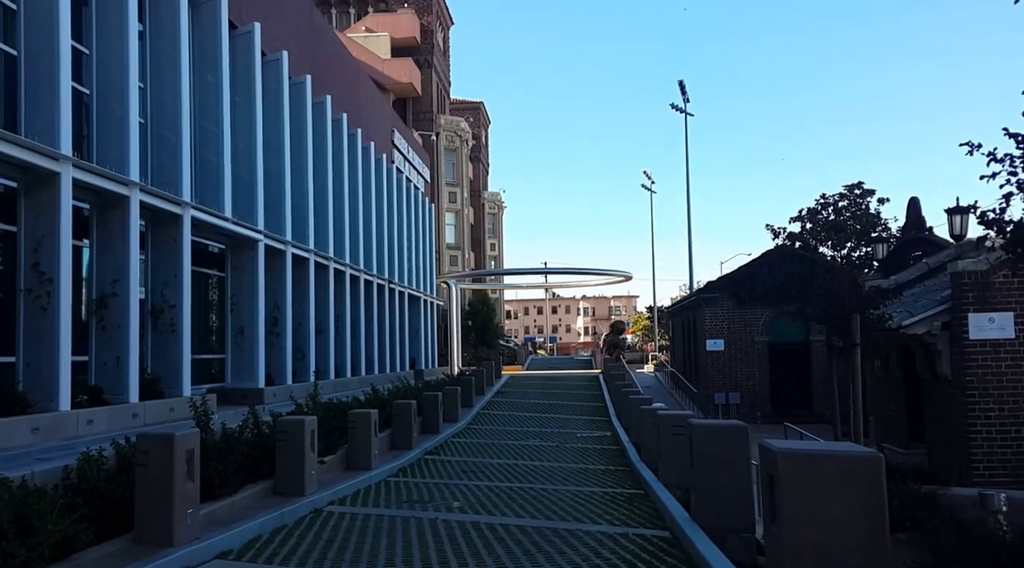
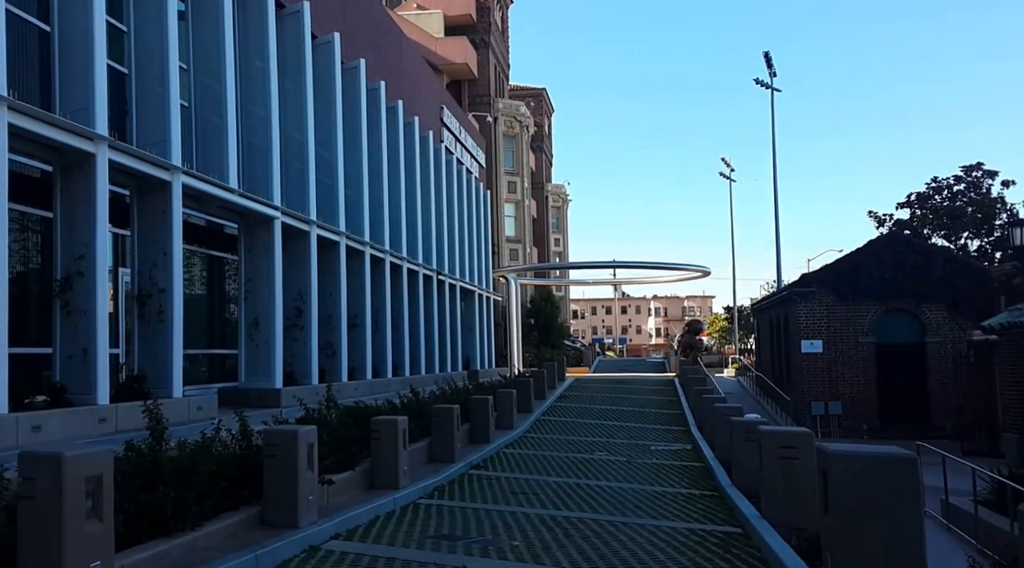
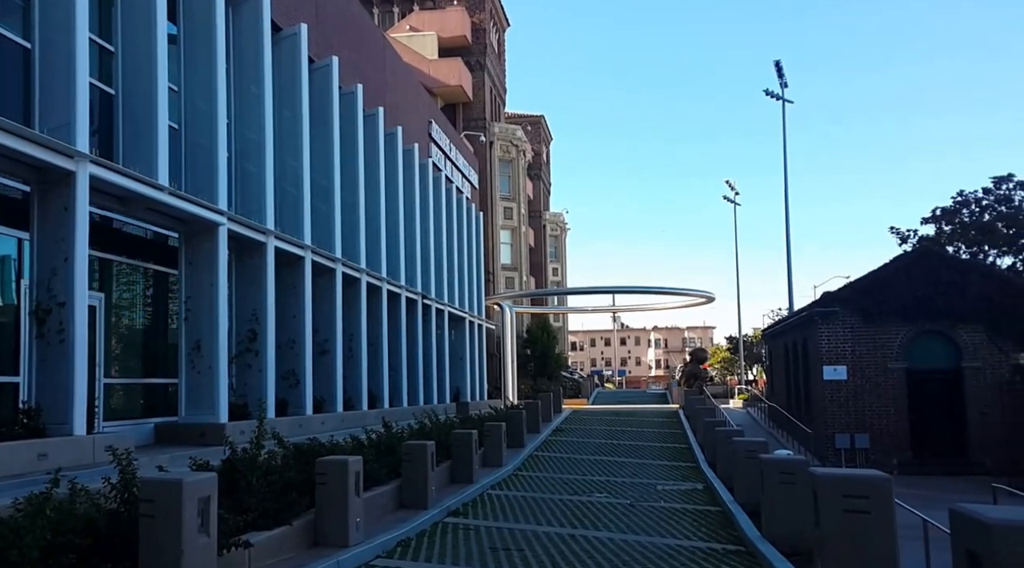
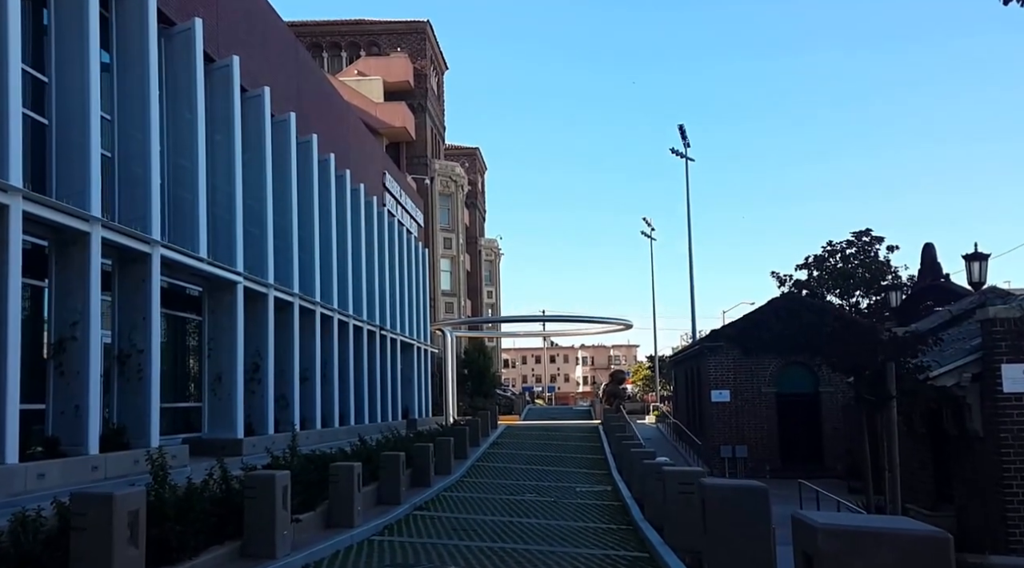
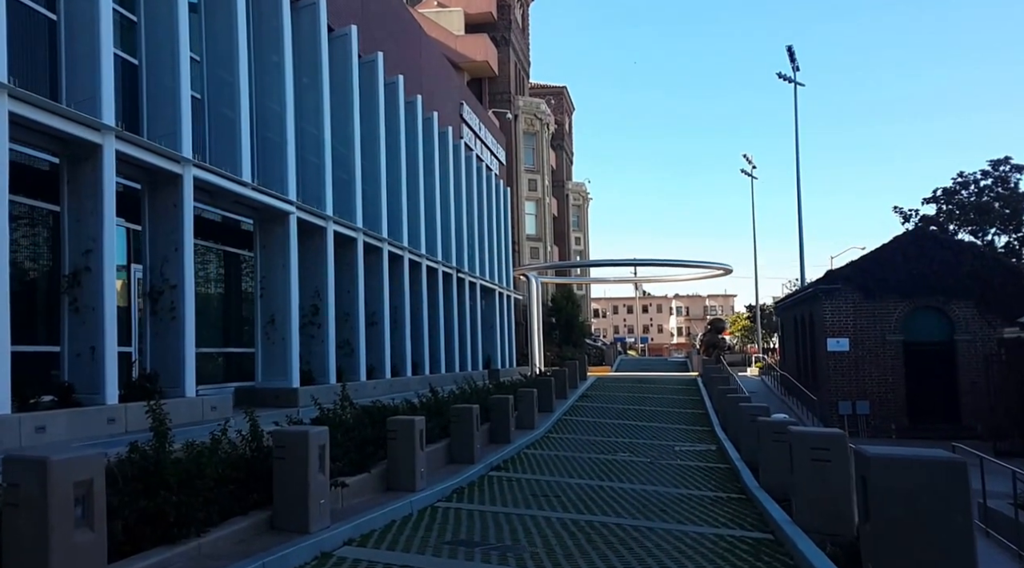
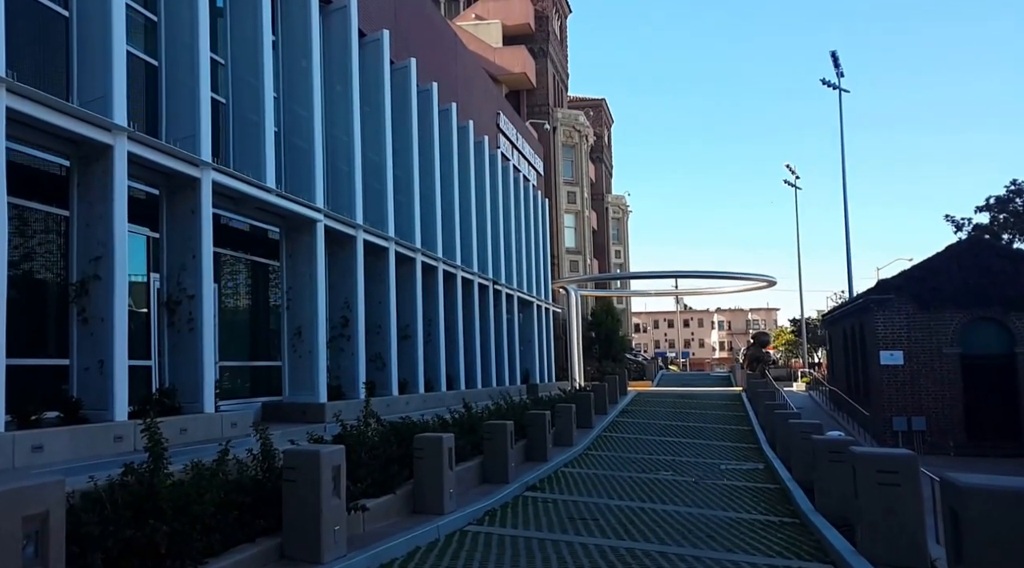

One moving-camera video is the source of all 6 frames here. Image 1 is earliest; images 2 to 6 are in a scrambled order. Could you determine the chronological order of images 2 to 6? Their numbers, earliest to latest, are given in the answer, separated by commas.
4, 2, 5, 6, 3
